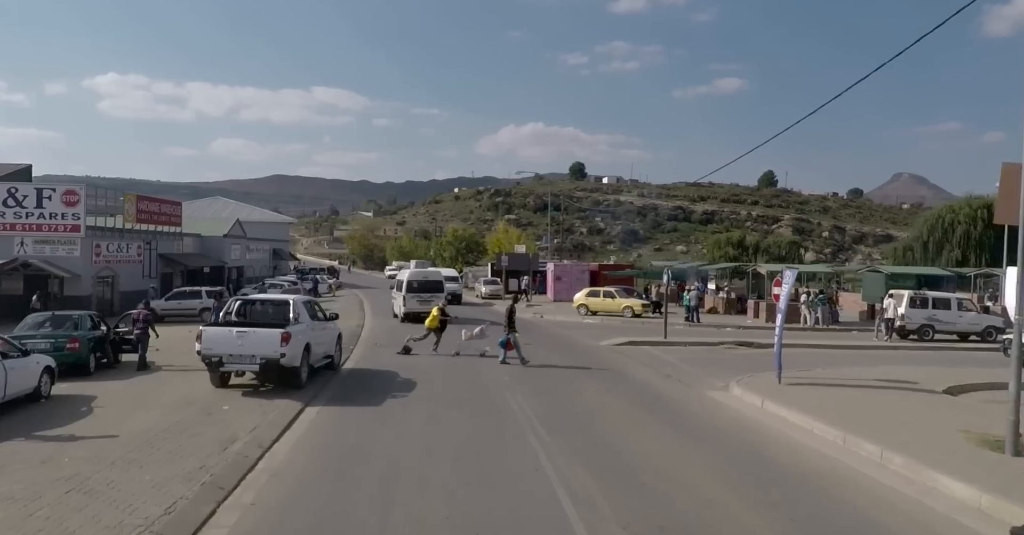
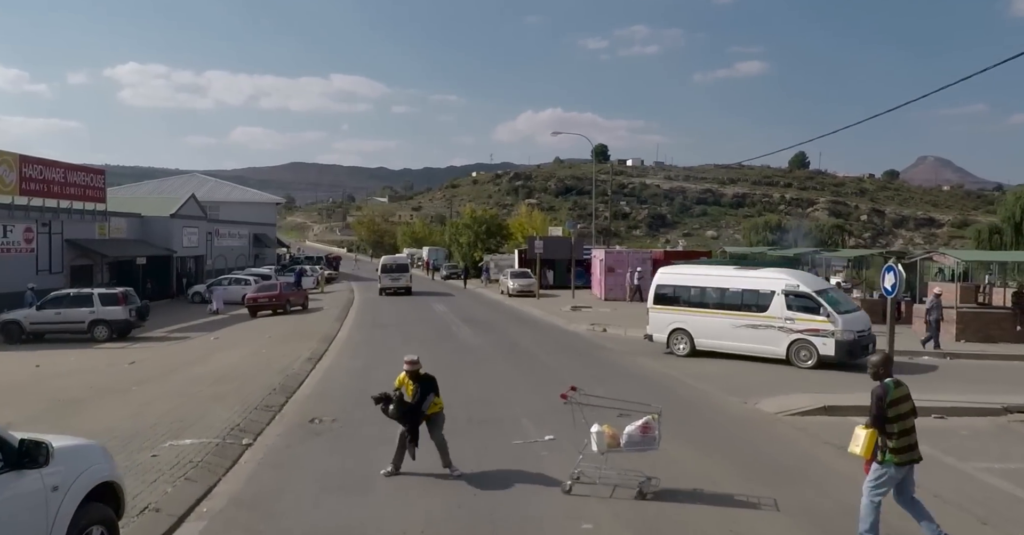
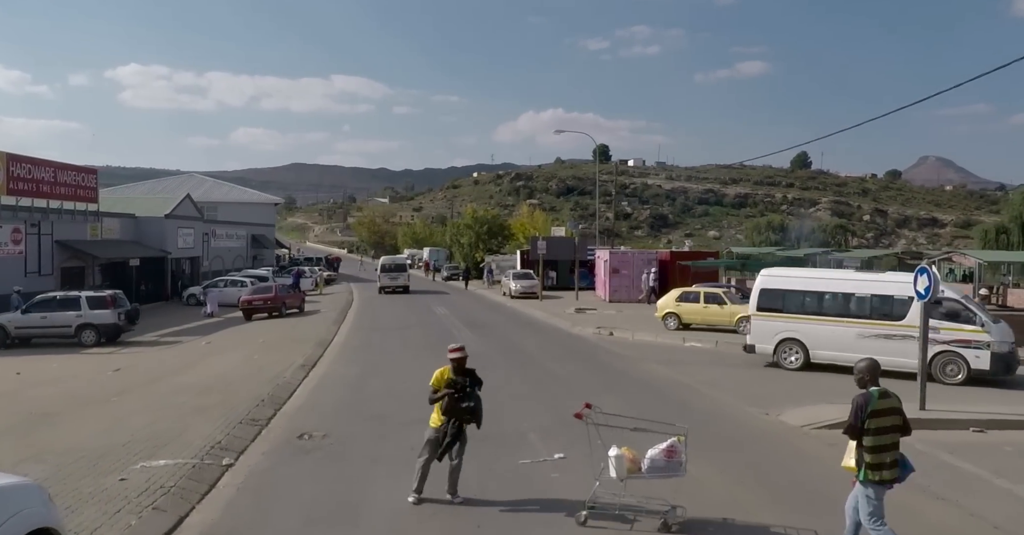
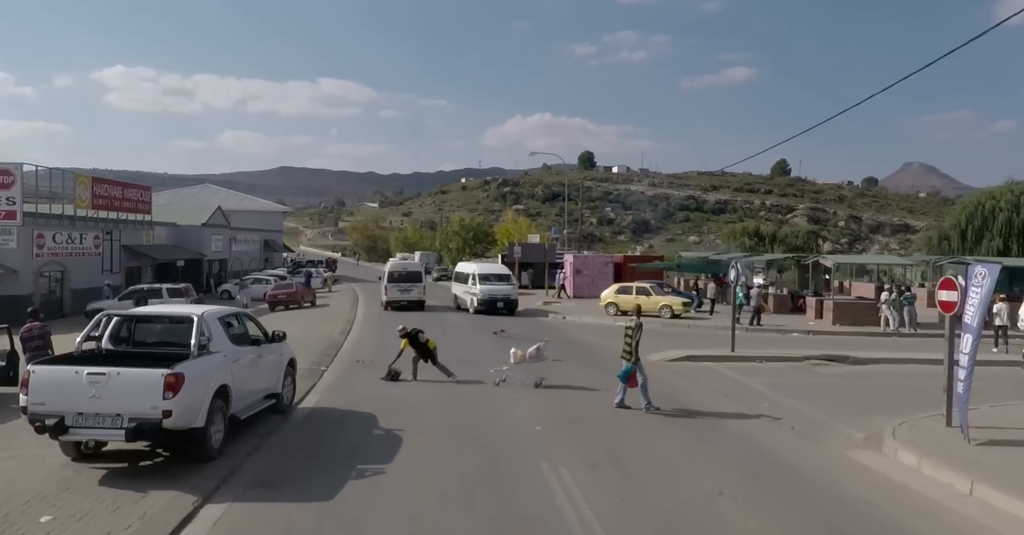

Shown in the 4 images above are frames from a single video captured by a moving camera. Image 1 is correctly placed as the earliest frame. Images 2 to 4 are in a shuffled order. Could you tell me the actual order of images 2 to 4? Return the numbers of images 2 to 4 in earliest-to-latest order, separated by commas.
4, 2, 3
